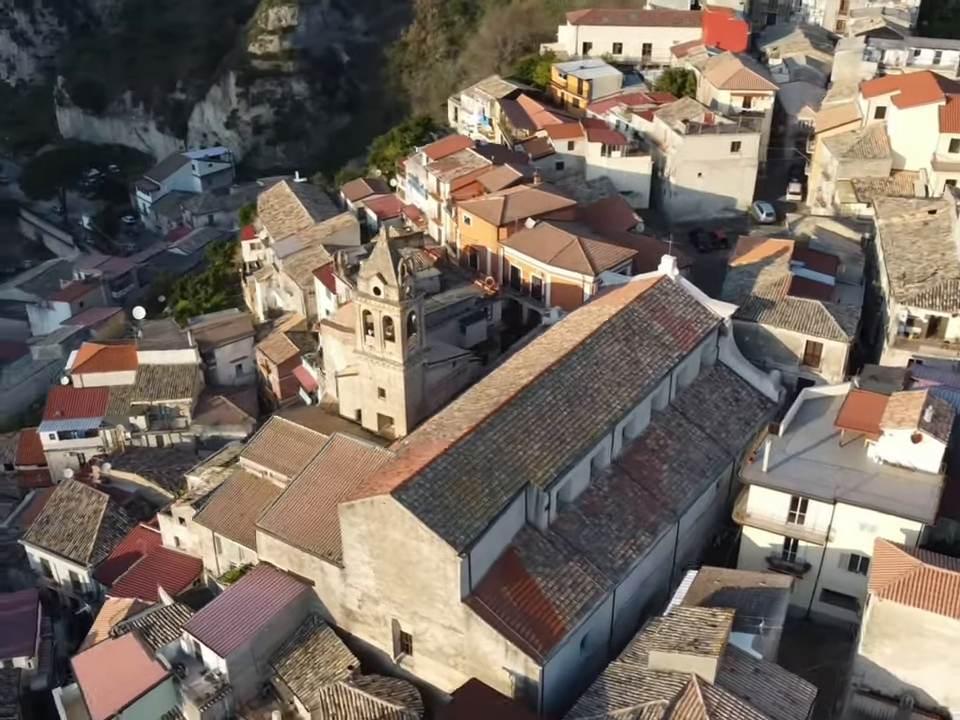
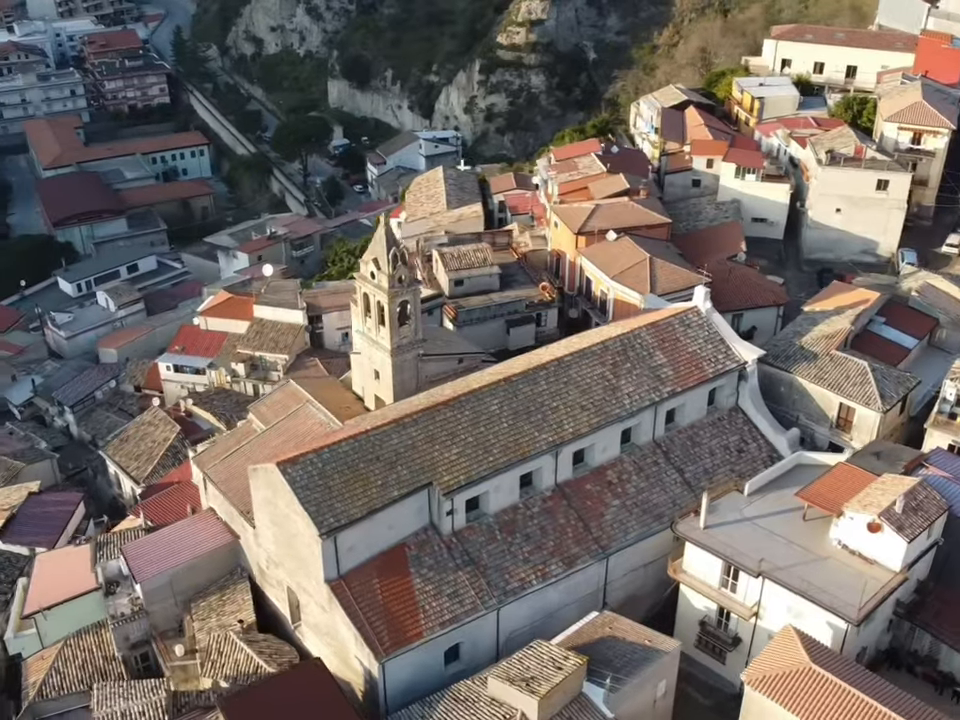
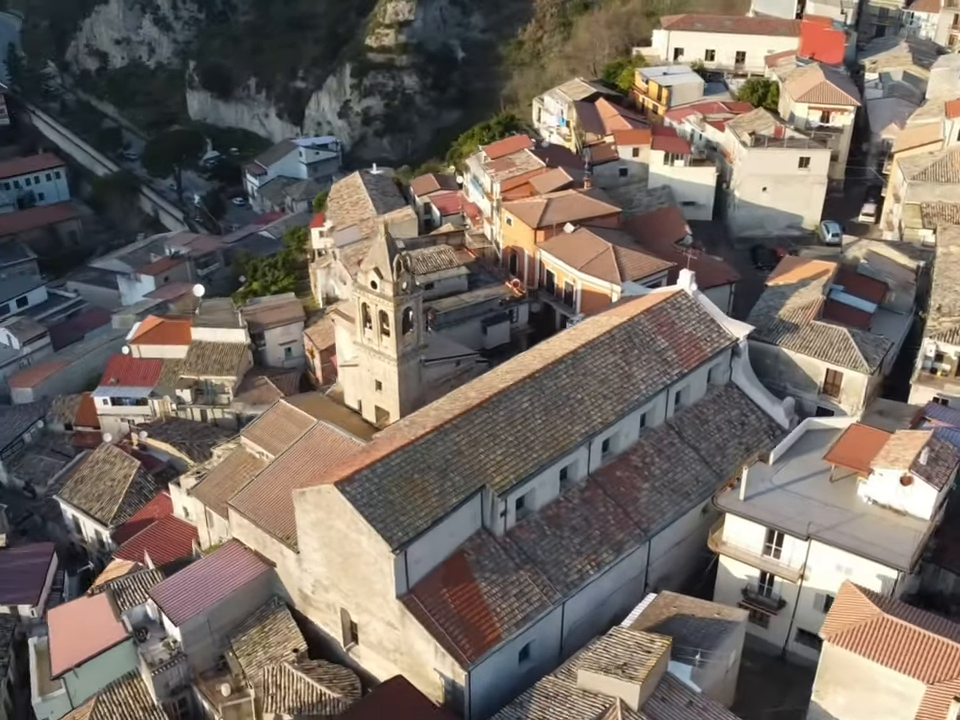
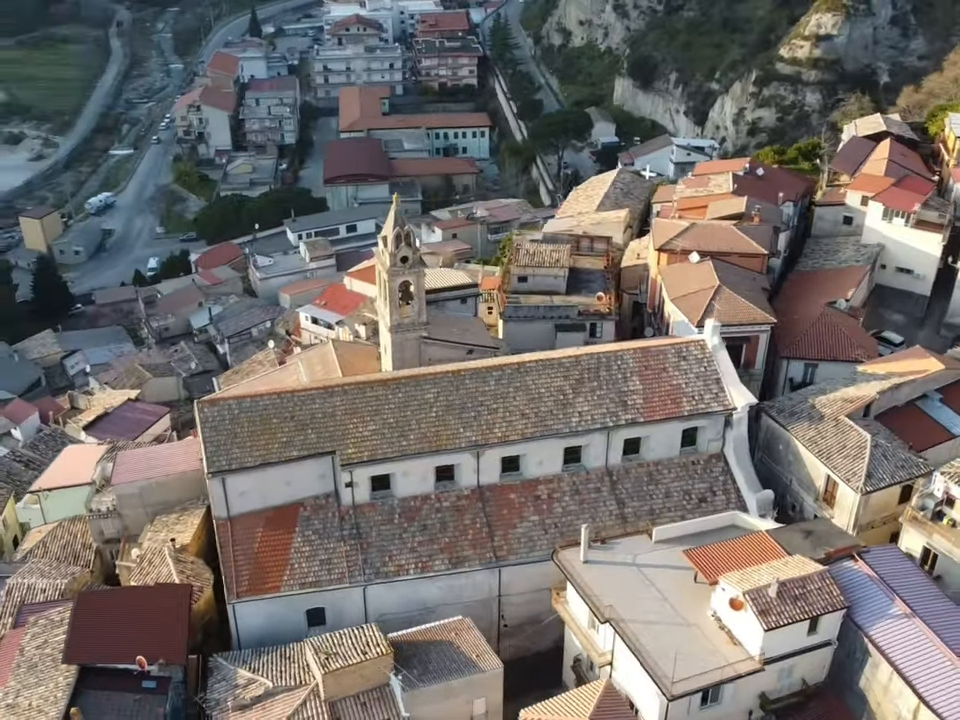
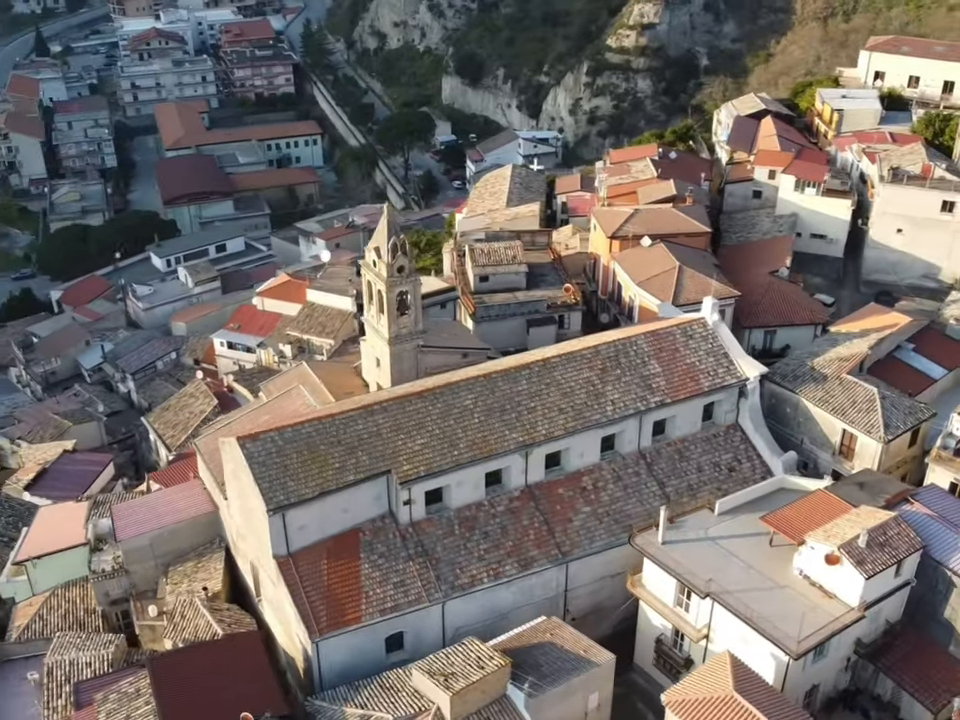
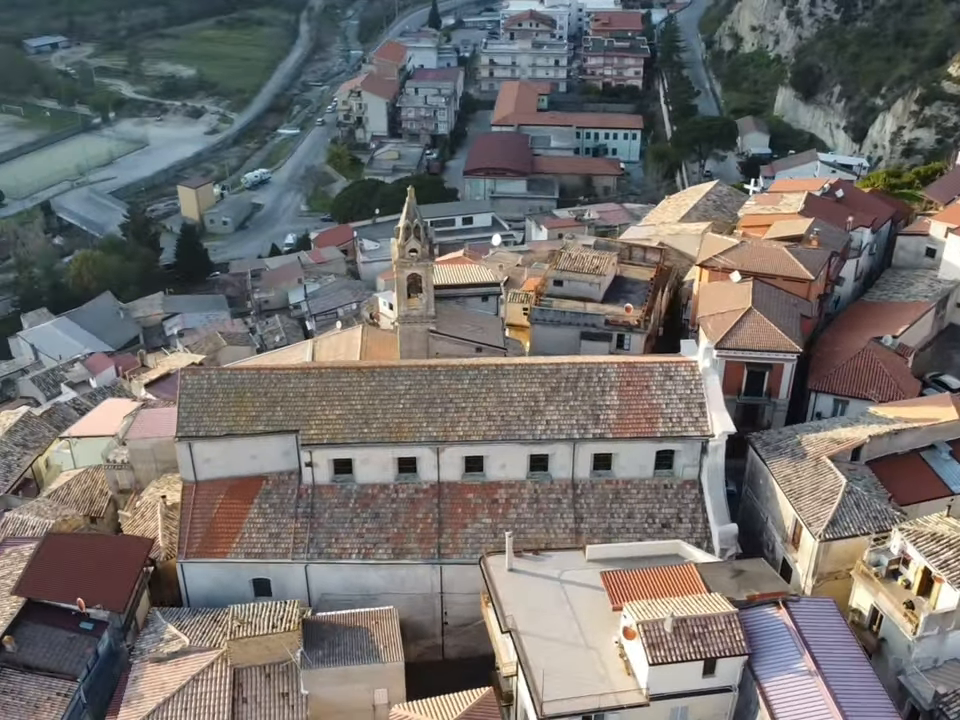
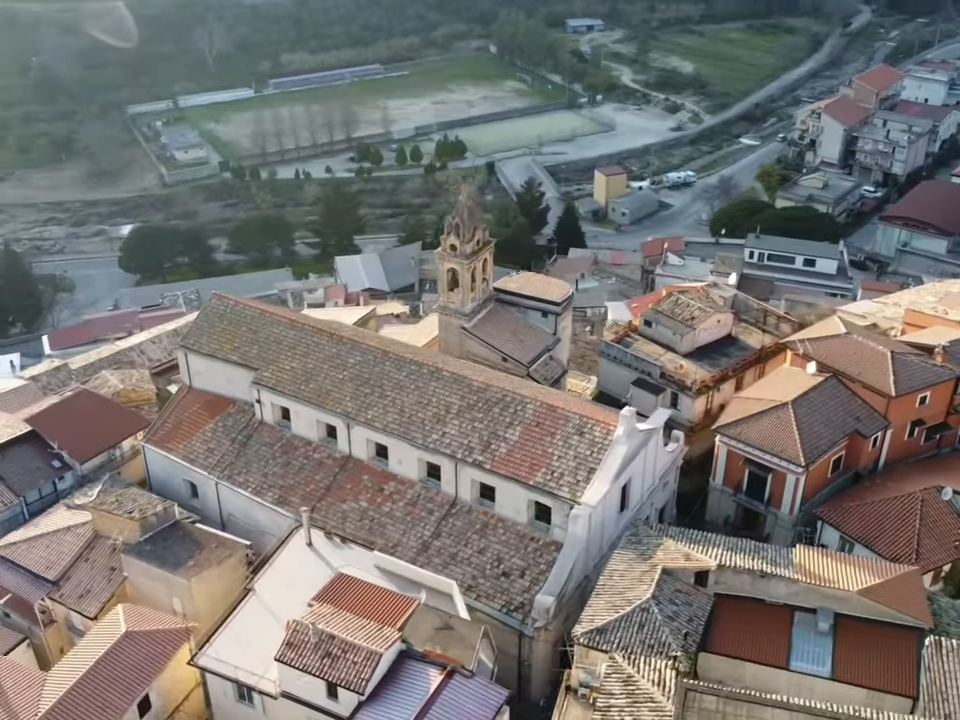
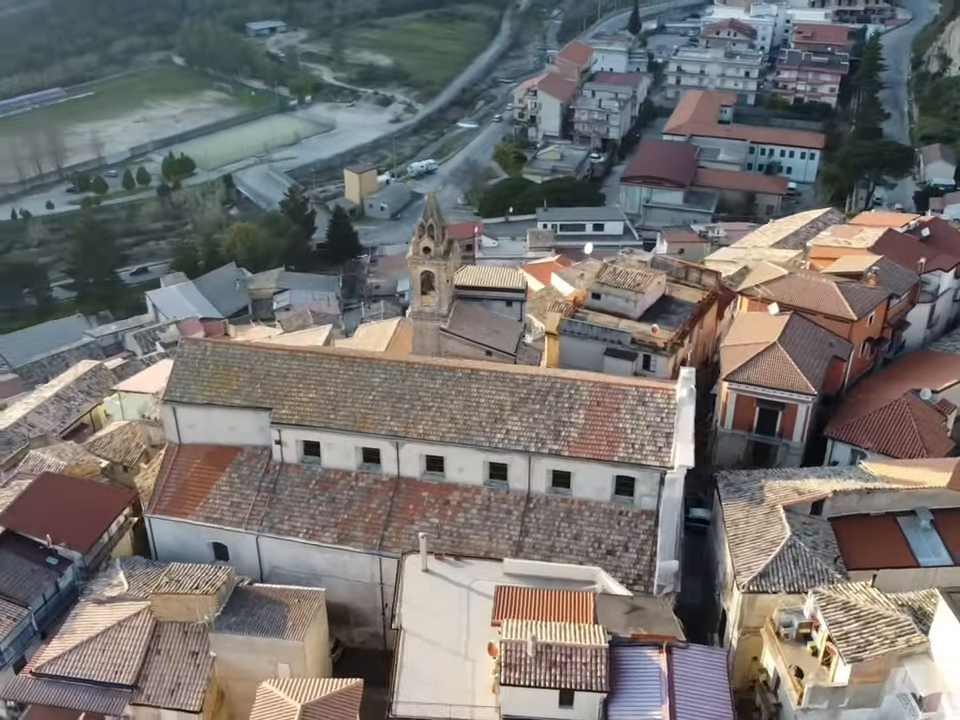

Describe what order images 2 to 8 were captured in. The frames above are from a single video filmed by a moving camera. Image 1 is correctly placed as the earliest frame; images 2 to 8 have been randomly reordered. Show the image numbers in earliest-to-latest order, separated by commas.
3, 2, 5, 4, 6, 8, 7
